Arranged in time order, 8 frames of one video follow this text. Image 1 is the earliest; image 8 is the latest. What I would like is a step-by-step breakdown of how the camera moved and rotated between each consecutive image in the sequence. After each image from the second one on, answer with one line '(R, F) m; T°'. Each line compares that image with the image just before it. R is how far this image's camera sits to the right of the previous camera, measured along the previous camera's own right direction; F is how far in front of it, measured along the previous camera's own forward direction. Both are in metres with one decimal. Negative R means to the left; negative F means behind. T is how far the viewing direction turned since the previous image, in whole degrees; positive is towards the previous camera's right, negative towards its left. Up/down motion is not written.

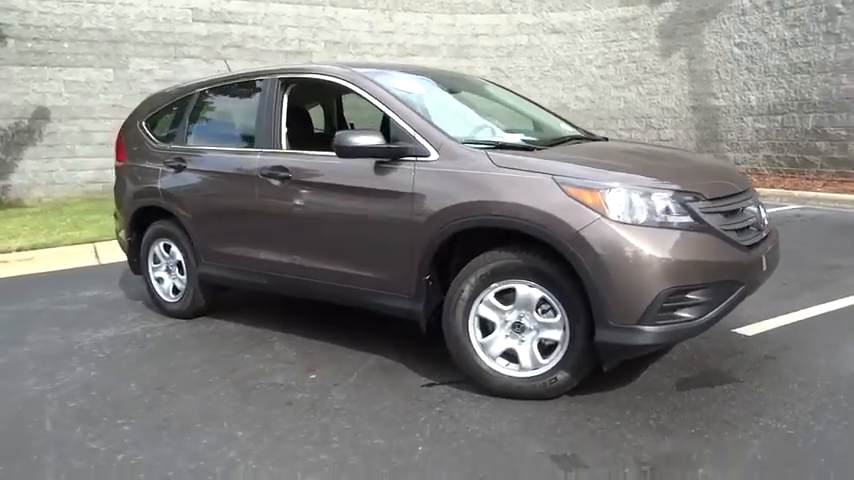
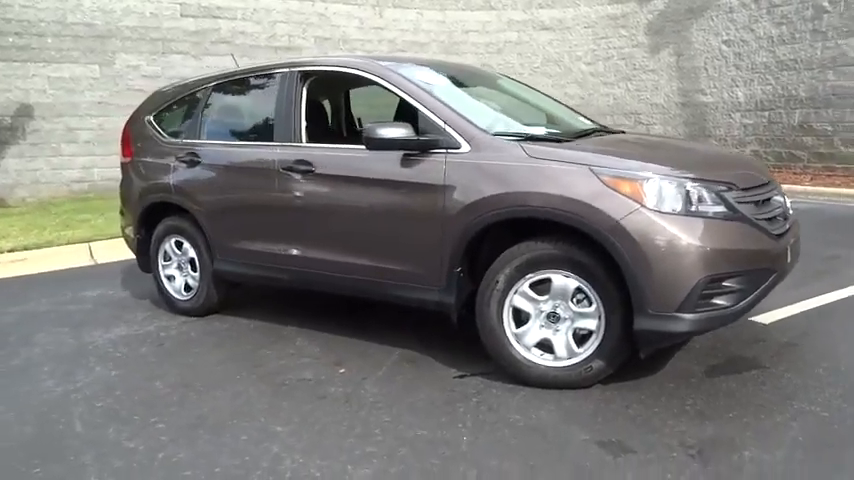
(-0.3, 0.0) m; +2°
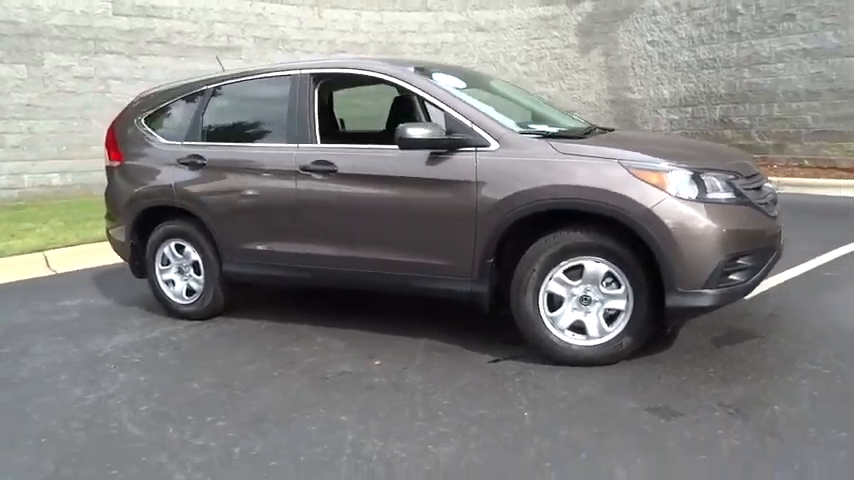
(-0.8, -0.2) m; +7°
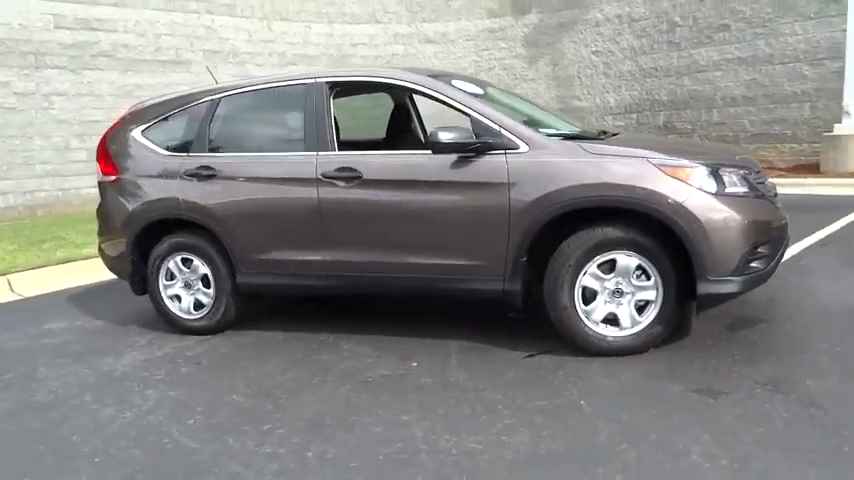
(-0.7, -0.1) m; +6°
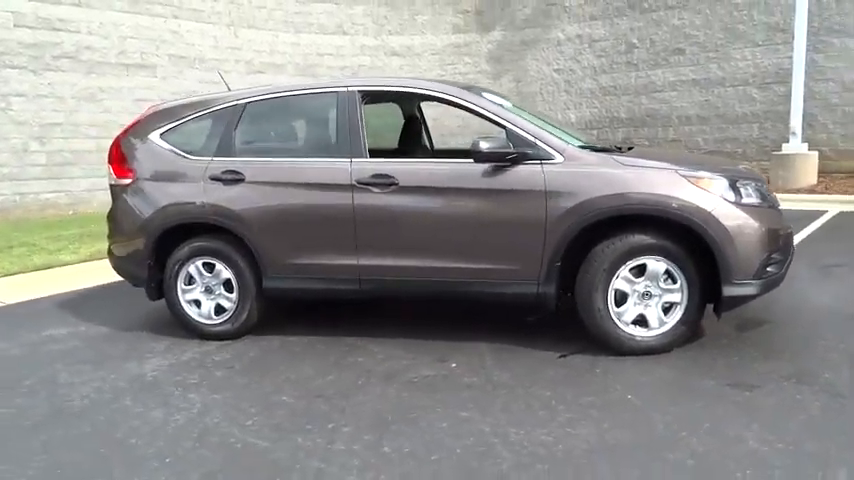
(-0.7, -0.1) m; +6°
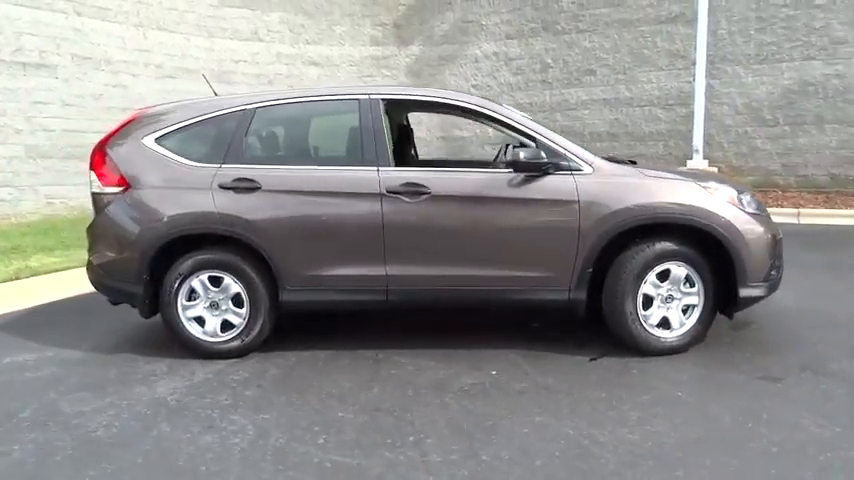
(-1.2, +0.1) m; +11°
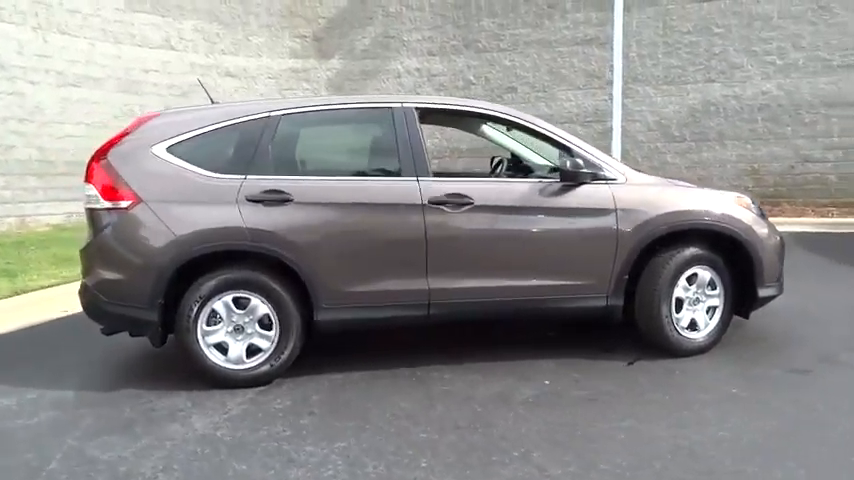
(-1.2, +0.2) m; +11°
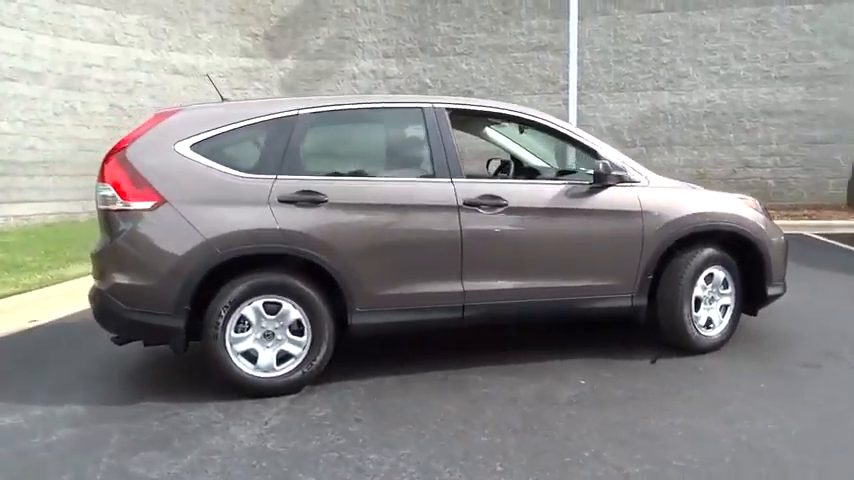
(-0.8, +0.1) m; +7°
